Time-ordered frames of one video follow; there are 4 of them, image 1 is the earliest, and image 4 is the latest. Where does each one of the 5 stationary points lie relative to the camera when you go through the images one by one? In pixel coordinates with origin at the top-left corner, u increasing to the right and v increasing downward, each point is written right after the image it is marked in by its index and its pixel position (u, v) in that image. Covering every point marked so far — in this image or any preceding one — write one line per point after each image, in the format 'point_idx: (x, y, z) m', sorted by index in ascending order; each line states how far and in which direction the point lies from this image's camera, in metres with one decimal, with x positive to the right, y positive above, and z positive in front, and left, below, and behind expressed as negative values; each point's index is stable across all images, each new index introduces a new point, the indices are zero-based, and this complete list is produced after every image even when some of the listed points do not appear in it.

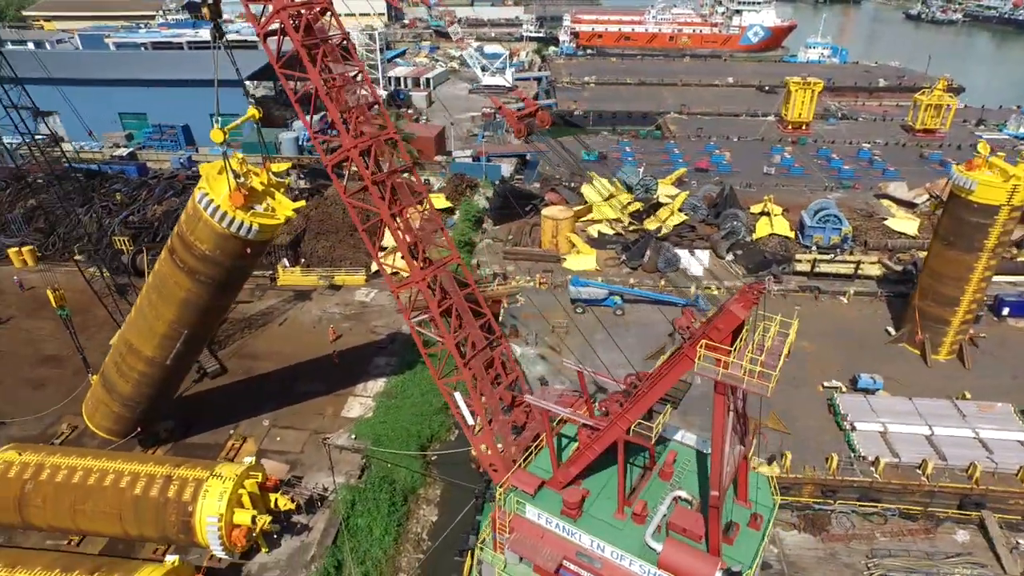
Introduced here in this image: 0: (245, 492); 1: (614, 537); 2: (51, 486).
0: (-8.4, -6.5, +19.5) m
1: (+2.2, -5.3, +13.2) m
2: (-14.8, -6.3, +19.8) m
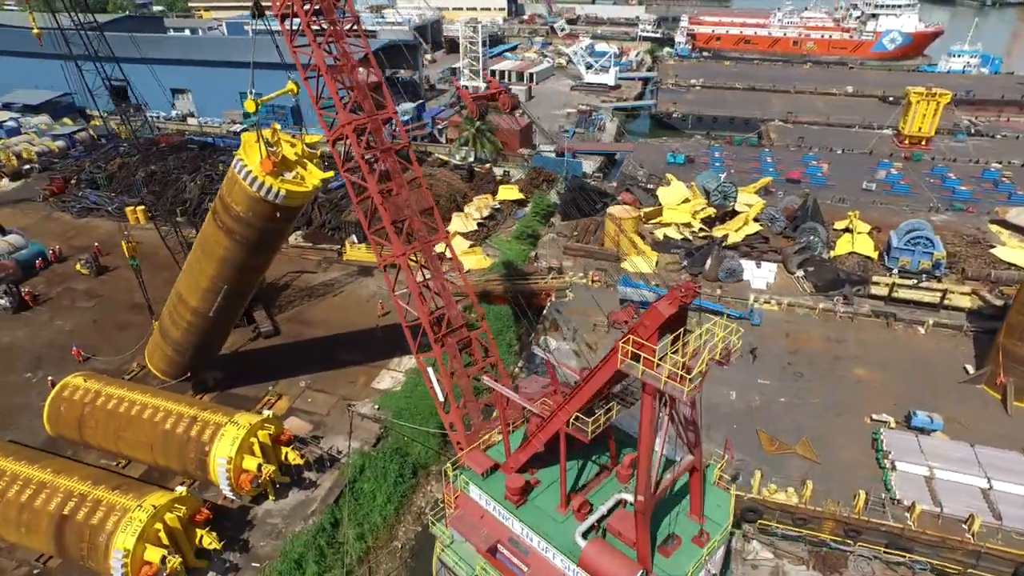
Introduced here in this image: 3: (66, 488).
0: (-8.7, -5.2, +21.0) m
1: (+0.8, -5.0, +12.9) m
2: (-14.8, -4.5, +22.3) m
3: (-13.6, -6.0, +18.9) m
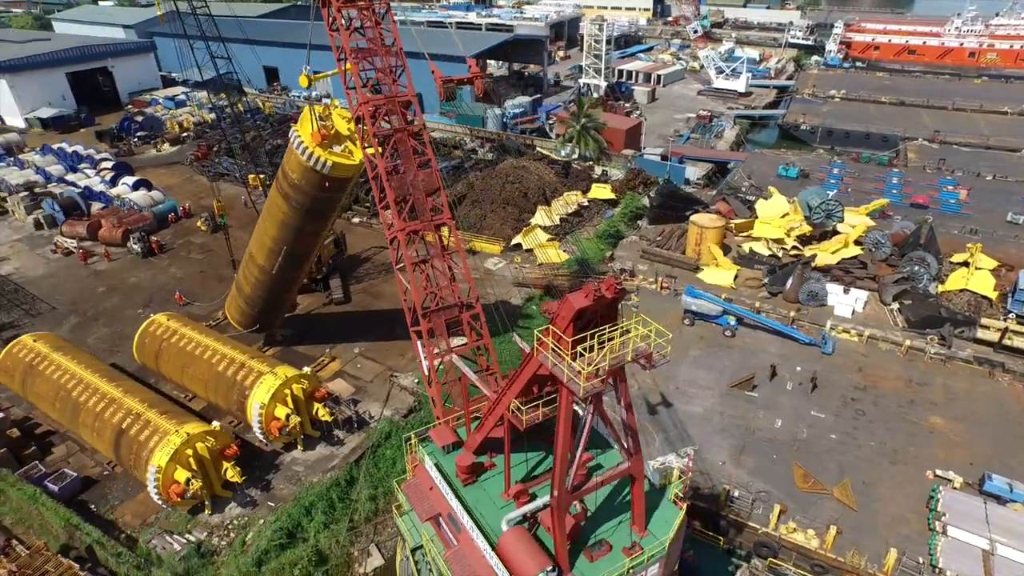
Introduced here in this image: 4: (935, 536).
0: (-8.2, -3.9, +22.7) m
1: (-0.6, -4.7, +13.0) m
2: (-13.8, -2.4, +25.3) m
3: (-13.5, -4.1, +21.7) m
4: (+13.0, -7.6, +18.9) m
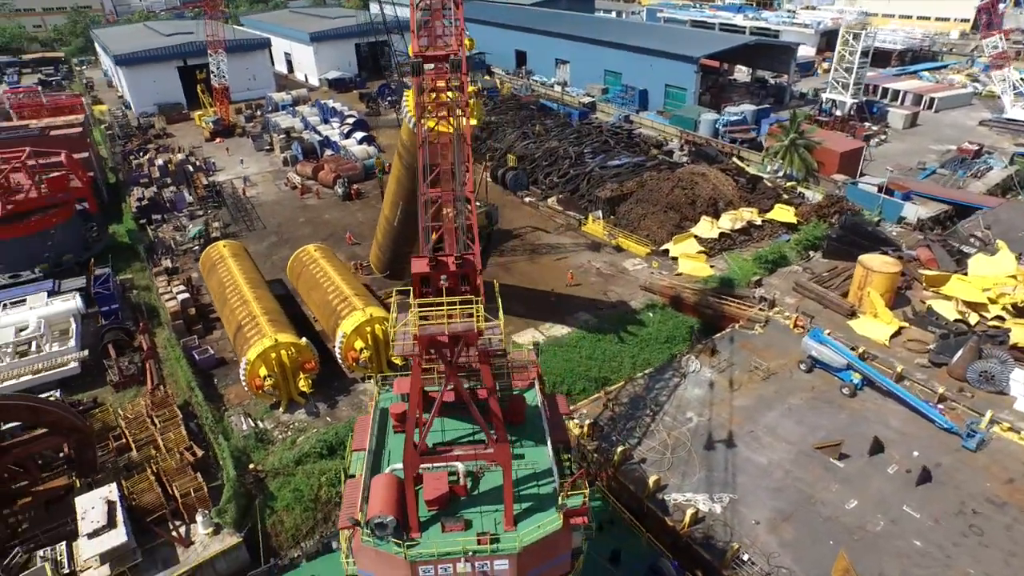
0: (-5.8, -1.8, +25.5) m
1: (-2.6, -3.8, +13.6) m
2: (-9.7, +0.7, +29.8) m
3: (-11.1, -0.8, +26.5) m
4: (+11.2, -9.7, +14.4) m
